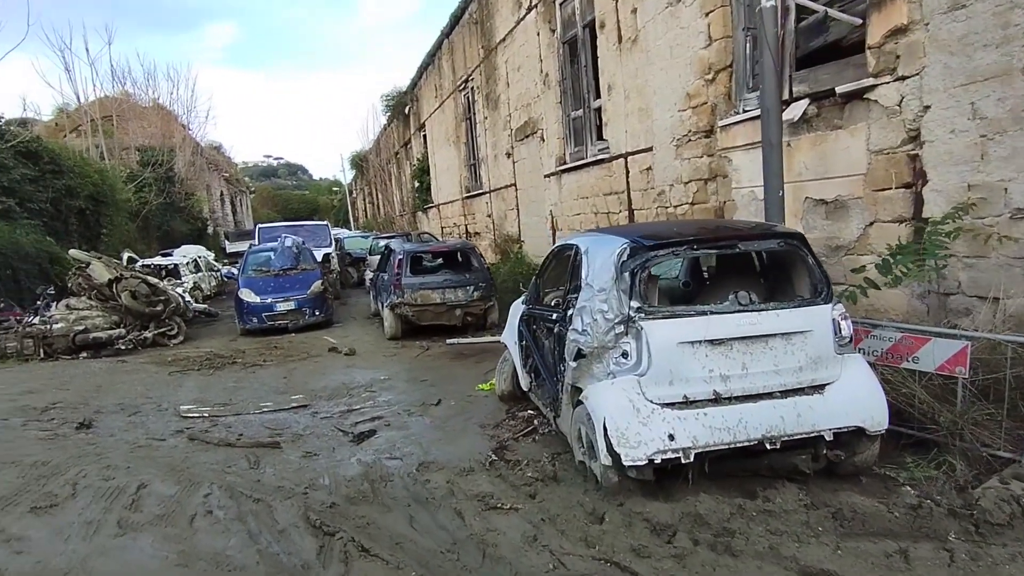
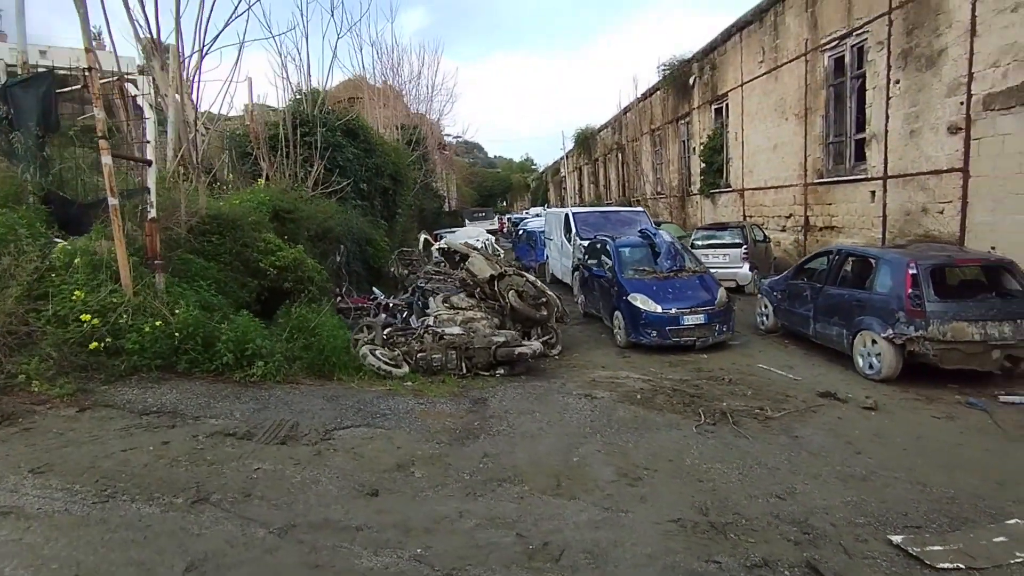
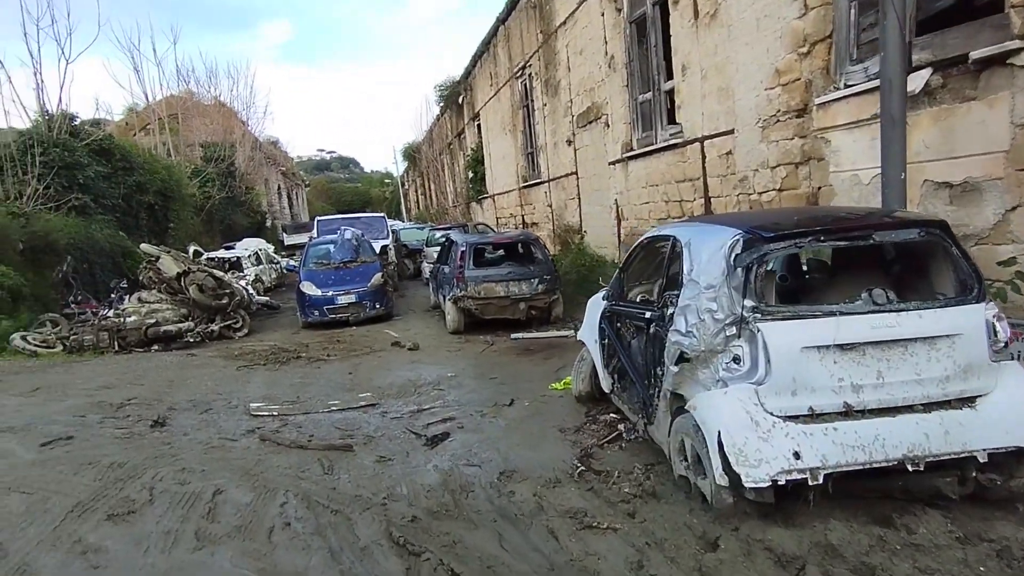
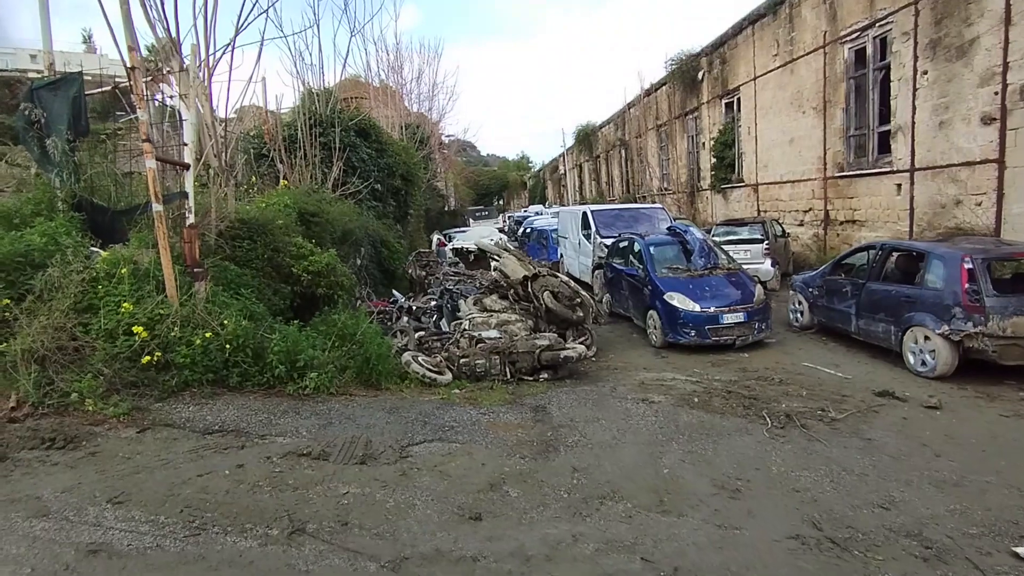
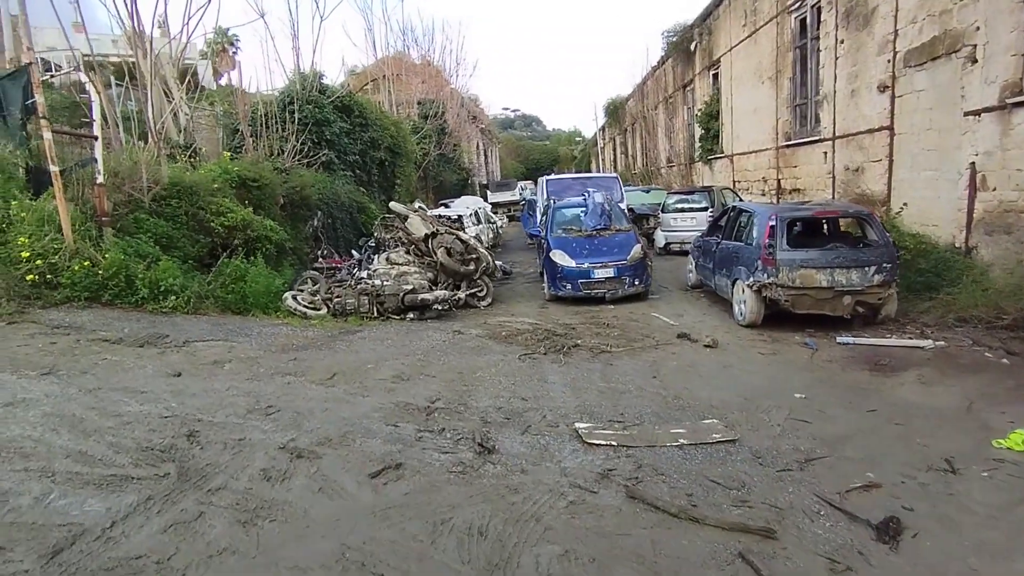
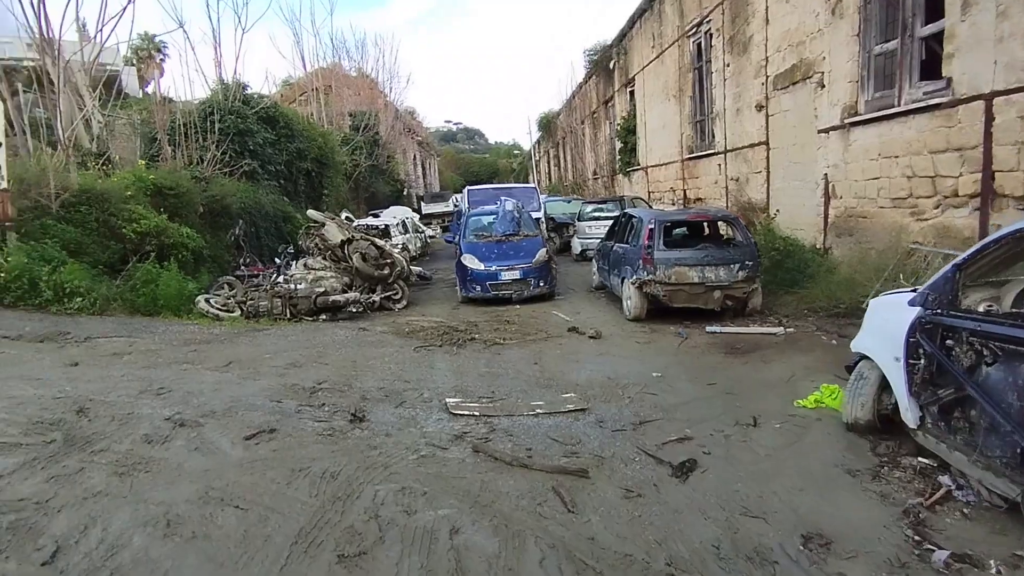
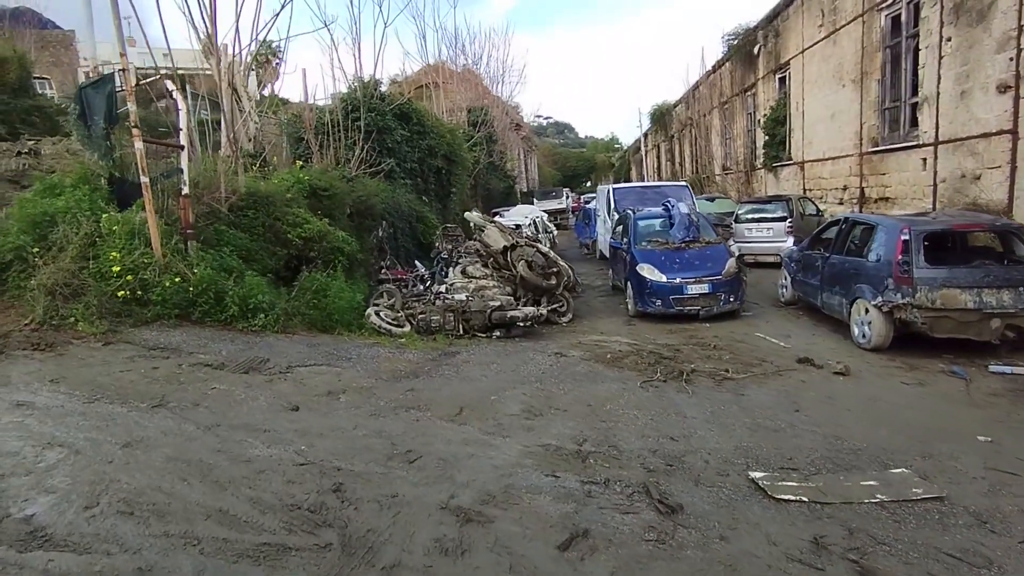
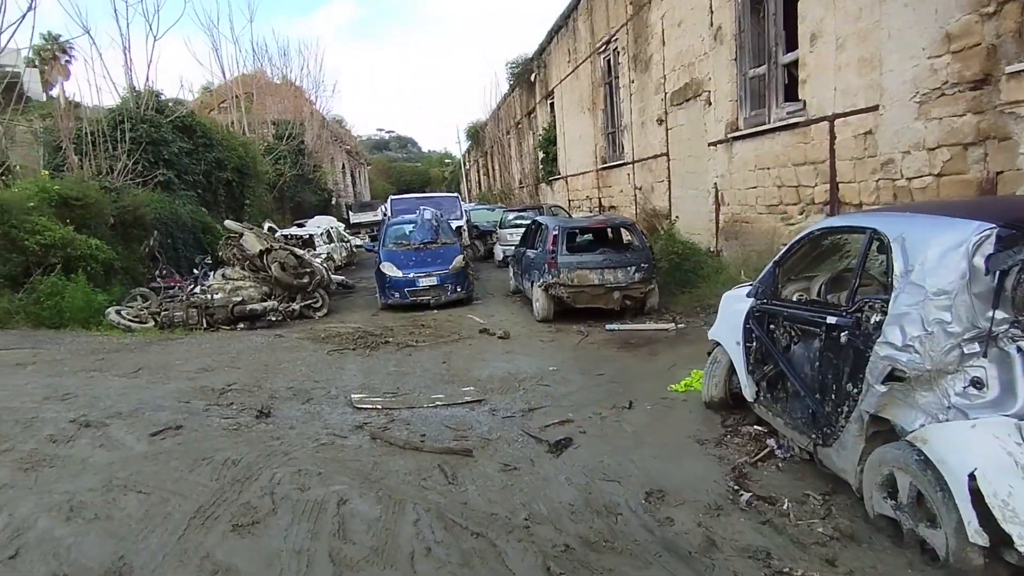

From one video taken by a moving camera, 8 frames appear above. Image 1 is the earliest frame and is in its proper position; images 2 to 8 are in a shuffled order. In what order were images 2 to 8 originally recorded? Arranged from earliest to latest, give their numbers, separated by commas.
3, 8, 6, 5, 7, 2, 4
